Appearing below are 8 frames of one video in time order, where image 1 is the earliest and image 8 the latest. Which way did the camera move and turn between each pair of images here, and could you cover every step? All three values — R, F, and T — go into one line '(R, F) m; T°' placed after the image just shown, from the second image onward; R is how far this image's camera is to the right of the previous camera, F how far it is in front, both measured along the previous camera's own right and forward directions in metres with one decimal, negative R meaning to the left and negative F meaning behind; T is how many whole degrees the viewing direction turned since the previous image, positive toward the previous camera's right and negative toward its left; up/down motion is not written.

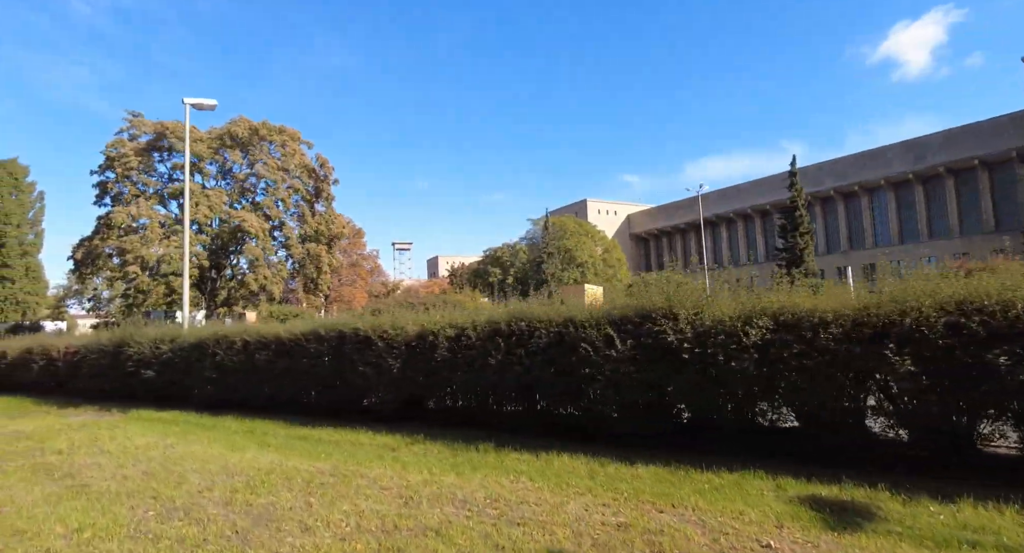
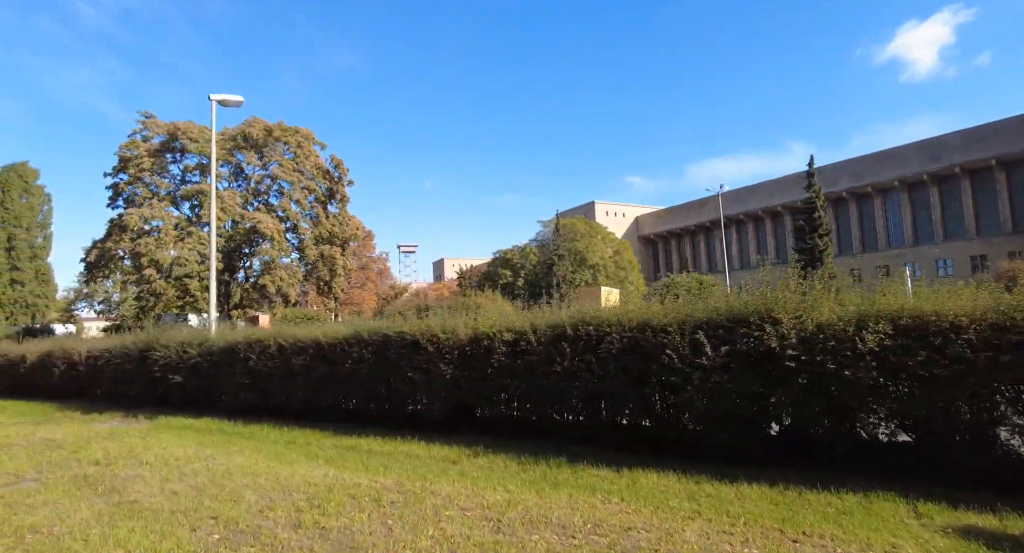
(-0.8, +0.5) m; -1°
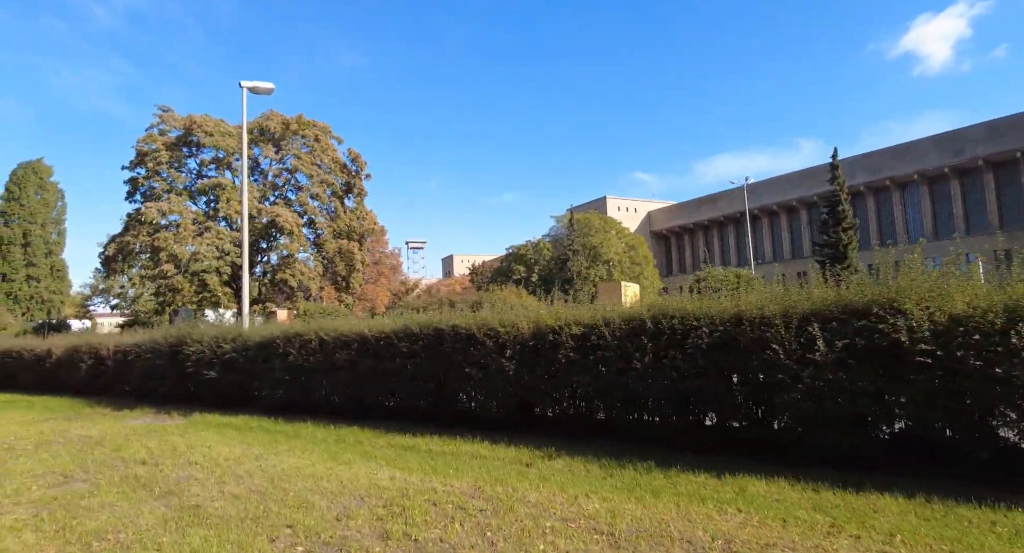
(-0.8, +0.5) m; -1°
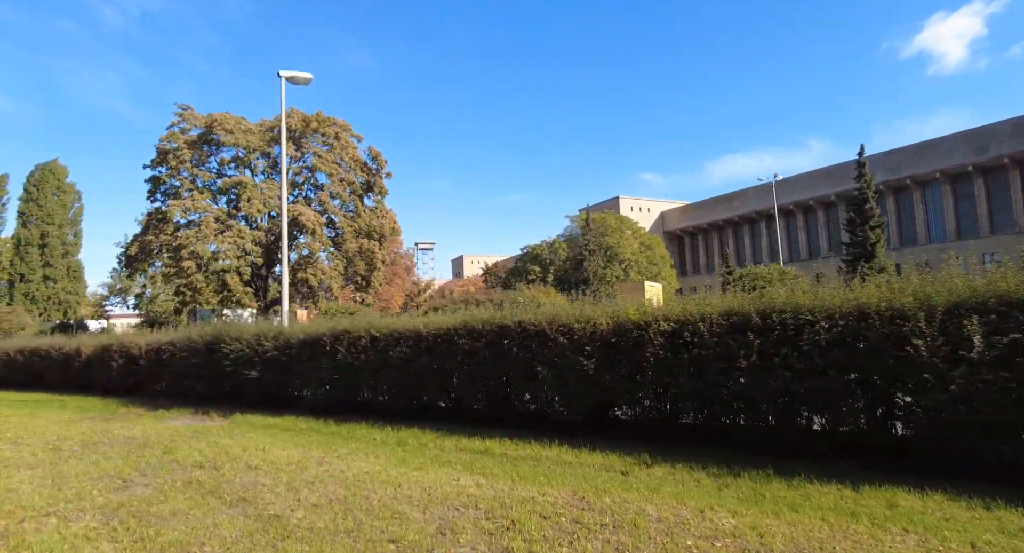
(-0.9, +0.6) m; -1°
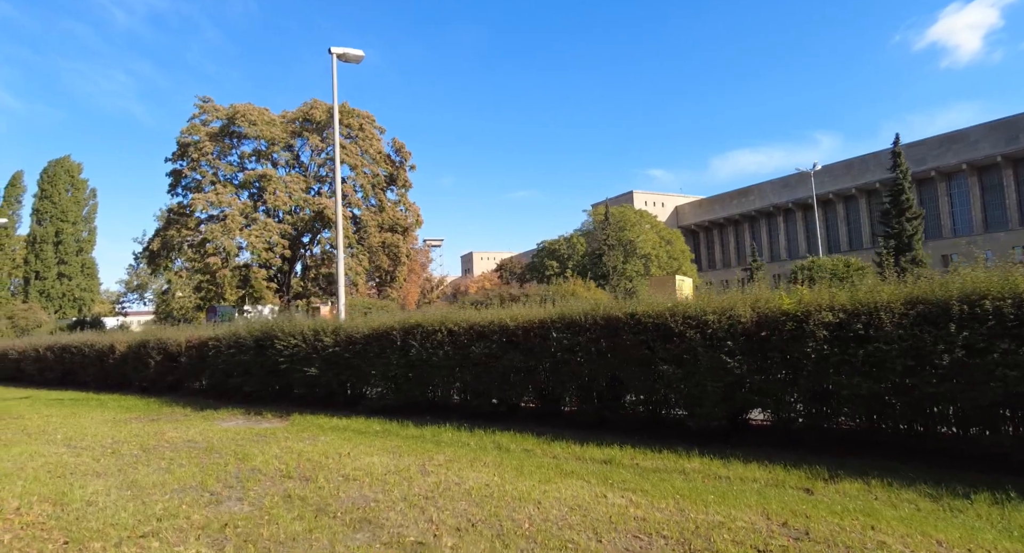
(-1.4, +1.0) m; -1°
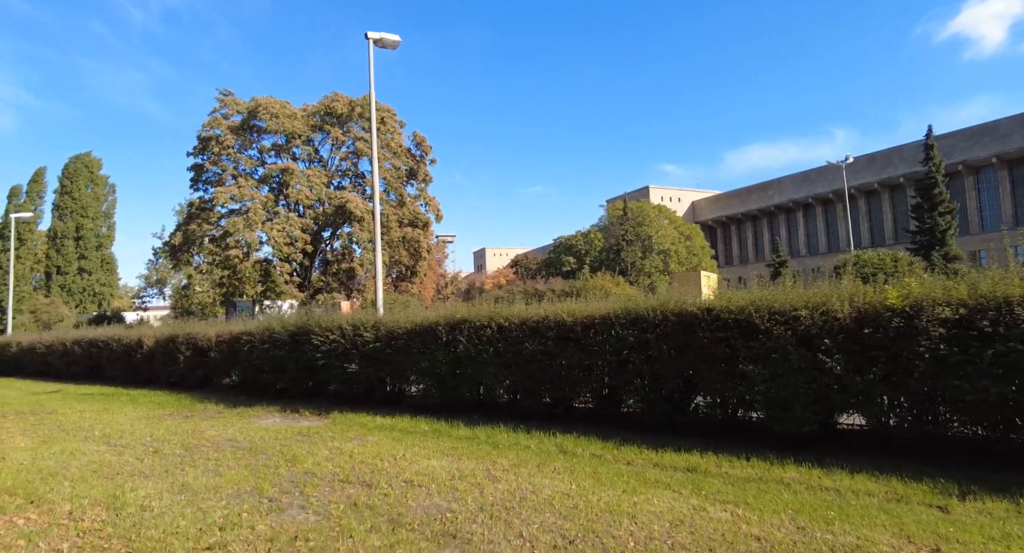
(-0.7, +0.5) m; -1°
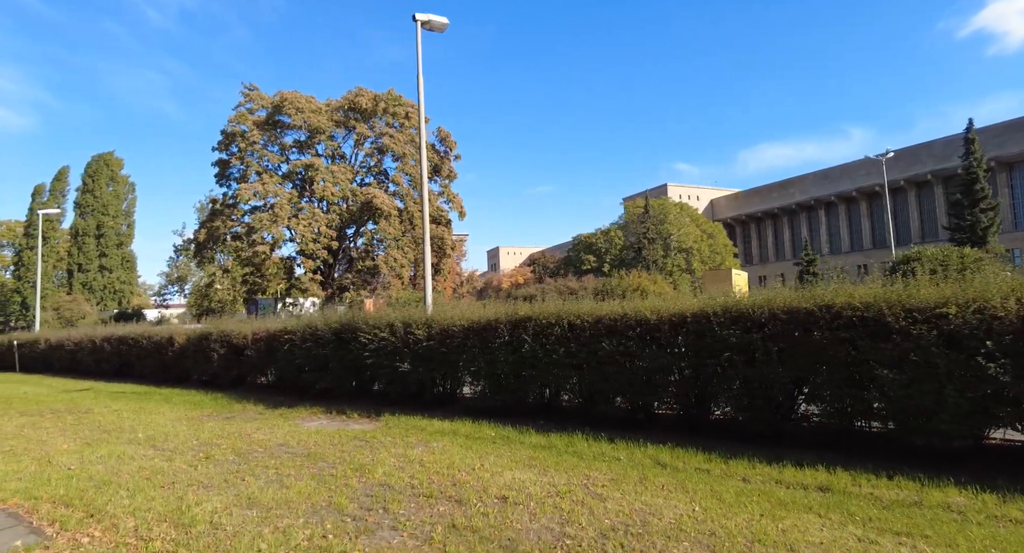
(-0.9, +0.8) m; -1°
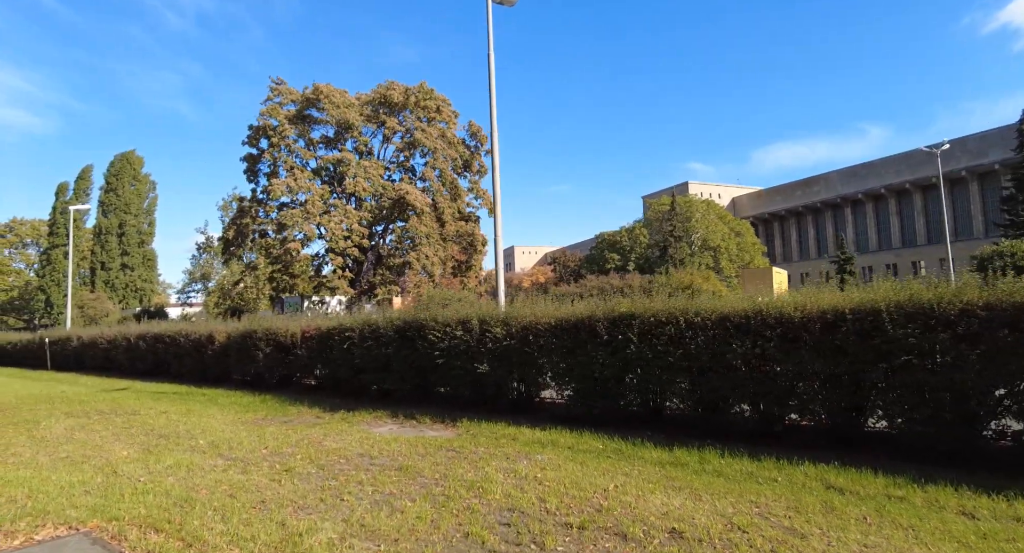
(-1.3, +1.1) m; -1°
